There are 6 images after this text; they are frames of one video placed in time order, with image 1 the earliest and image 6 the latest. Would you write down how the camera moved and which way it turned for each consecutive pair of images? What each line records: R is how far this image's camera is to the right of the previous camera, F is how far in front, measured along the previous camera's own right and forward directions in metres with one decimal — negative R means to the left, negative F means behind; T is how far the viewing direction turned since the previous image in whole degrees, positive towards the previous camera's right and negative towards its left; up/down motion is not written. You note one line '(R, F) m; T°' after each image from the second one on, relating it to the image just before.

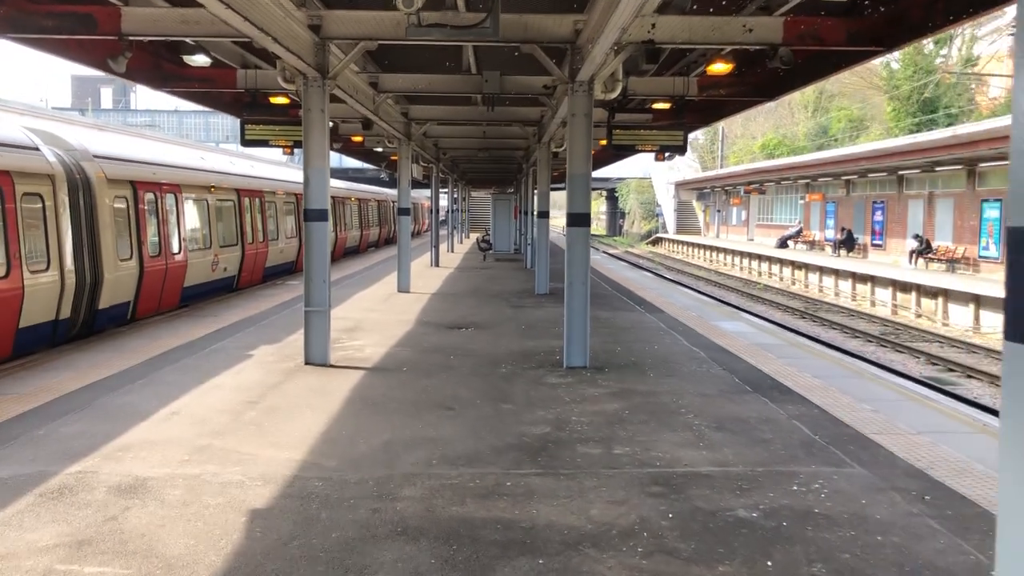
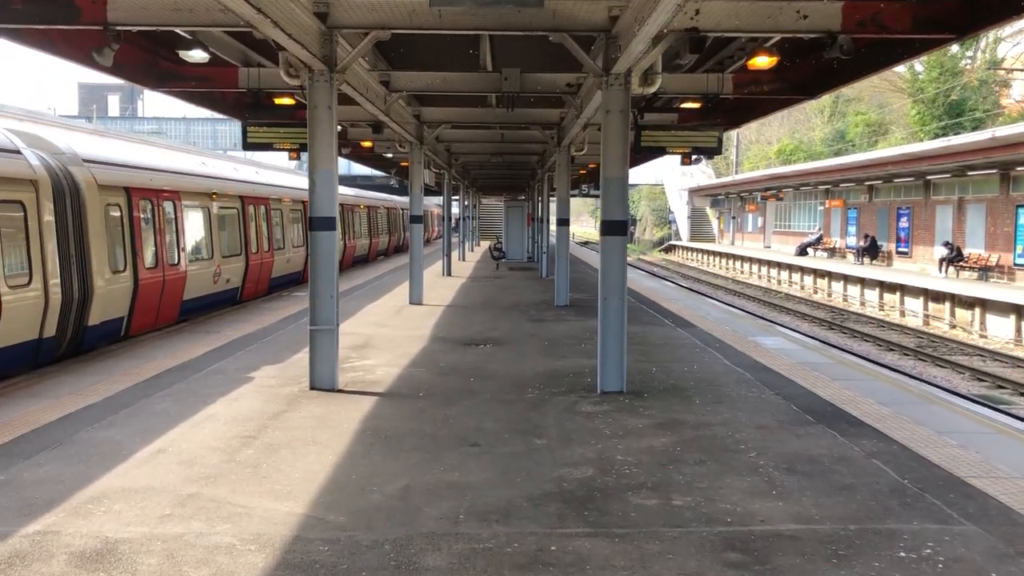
(-0.2, +0.8) m; -1°
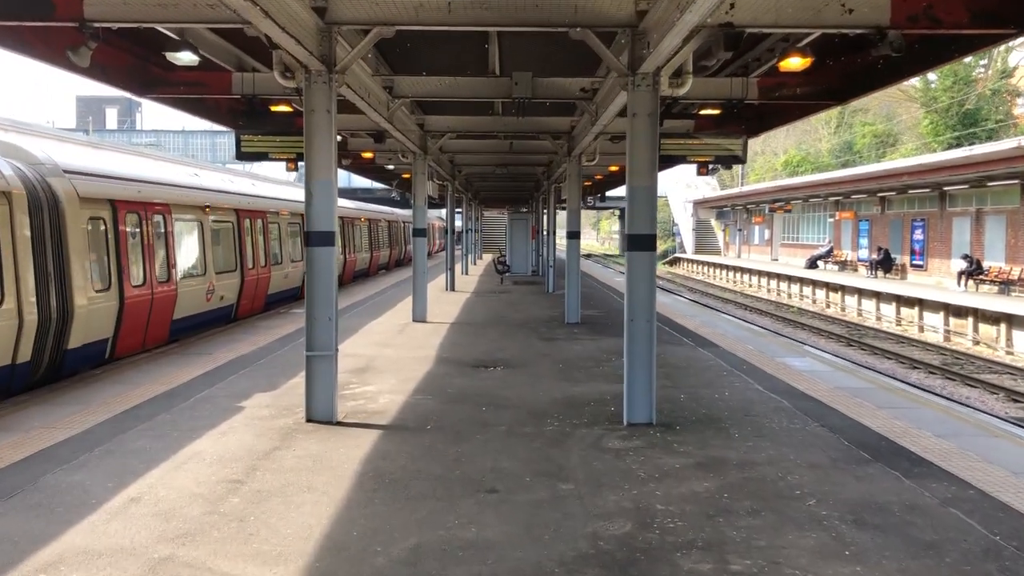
(-0.1, +0.7) m; 0°
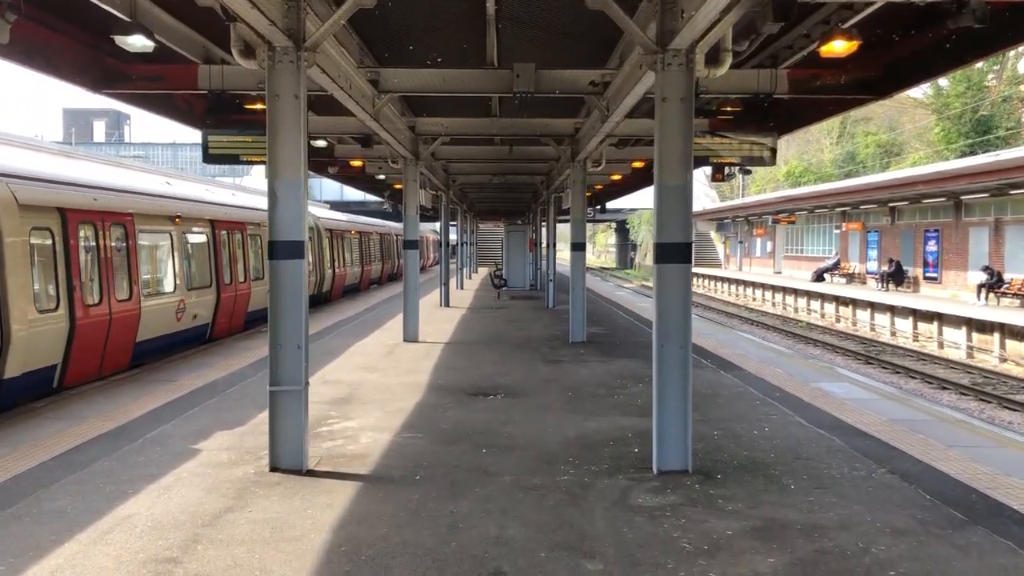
(-0.1, +1.1) m; 0°
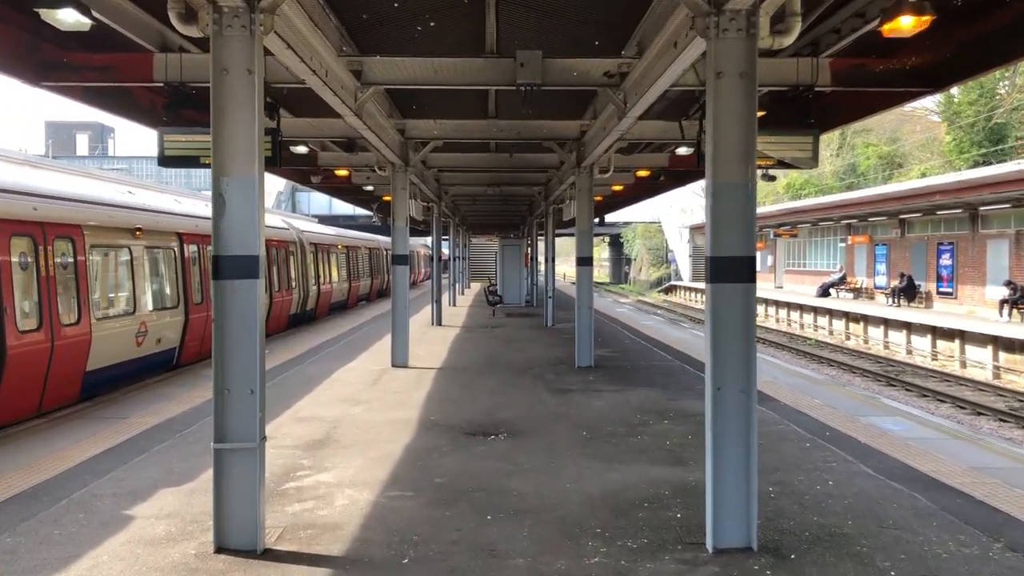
(-0.1, +1.2) m; +1°
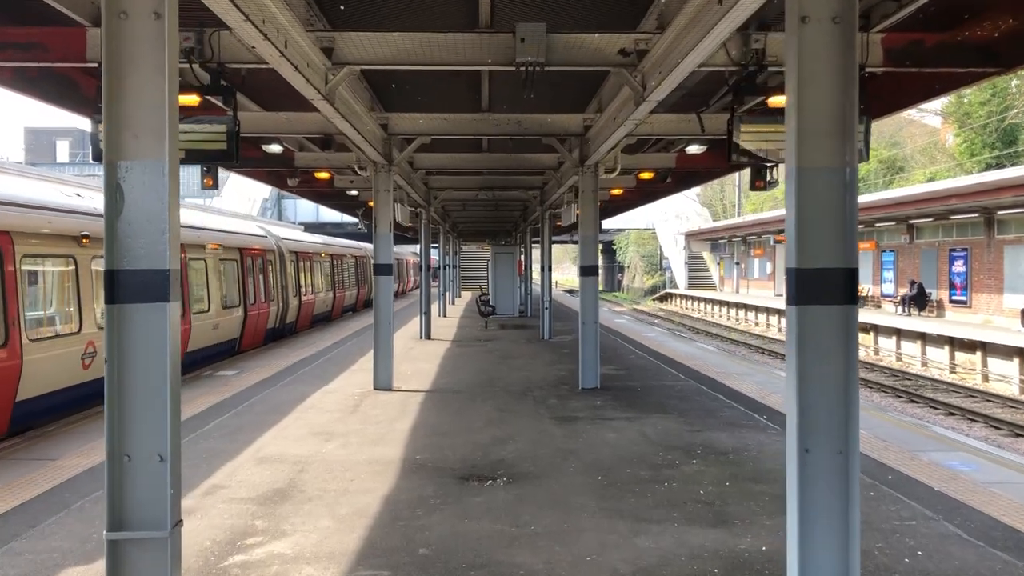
(-0.1, +1.2) m; +1°
